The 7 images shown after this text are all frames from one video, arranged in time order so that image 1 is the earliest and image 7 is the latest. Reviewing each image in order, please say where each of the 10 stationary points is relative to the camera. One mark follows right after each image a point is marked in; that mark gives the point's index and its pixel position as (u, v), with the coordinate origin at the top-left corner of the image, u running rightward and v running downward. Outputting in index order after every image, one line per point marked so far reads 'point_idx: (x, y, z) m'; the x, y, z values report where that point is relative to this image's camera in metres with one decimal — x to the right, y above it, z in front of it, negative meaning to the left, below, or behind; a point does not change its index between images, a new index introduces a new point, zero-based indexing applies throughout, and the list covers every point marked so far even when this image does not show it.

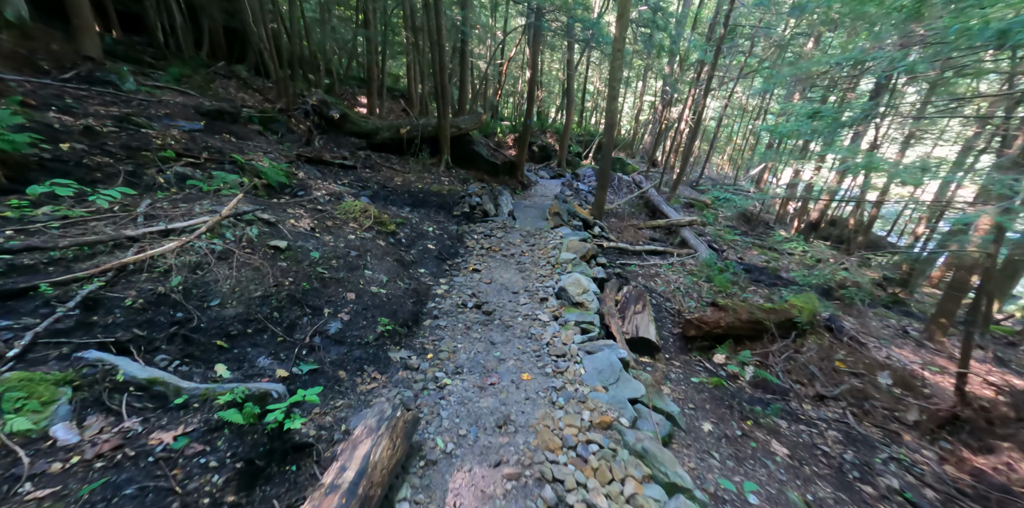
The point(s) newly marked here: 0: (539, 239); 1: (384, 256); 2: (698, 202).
0: (+0.6, +0.3, +7.0) m
1: (-1.8, 0.0, +4.7) m
2: (+10.2, +2.8, +17.9) m
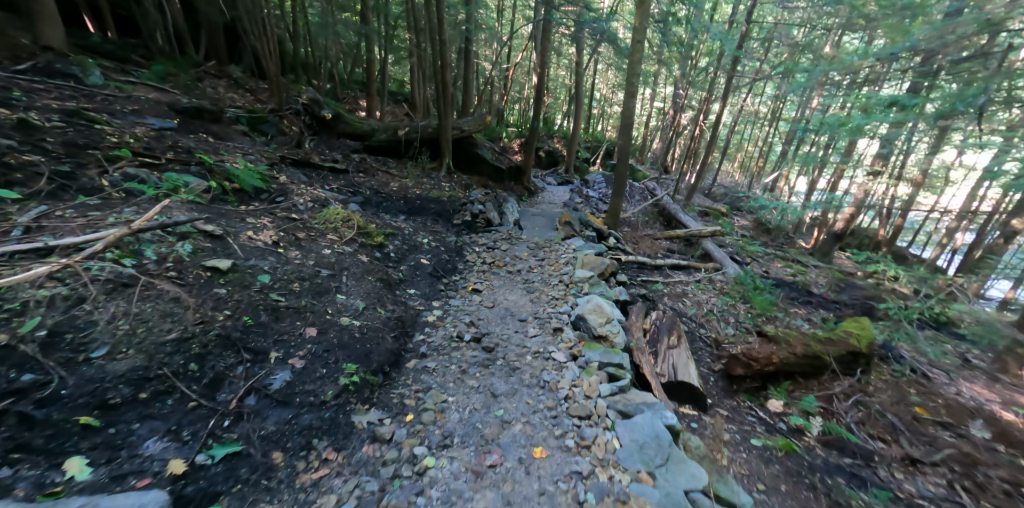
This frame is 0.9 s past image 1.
0: (+0.7, 0.0, +6.1) m
1: (-1.8, -0.3, +3.9) m
2: (+10.5, +2.3, +17.0) m
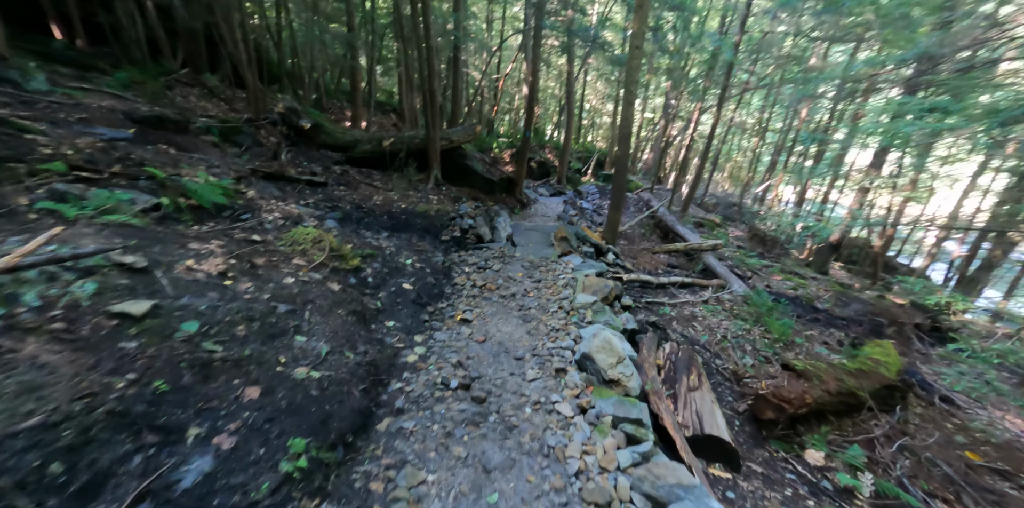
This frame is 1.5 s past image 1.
0: (+0.6, -0.3, +5.6) m
1: (-1.8, -0.6, +3.3) m
2: (+10.1, +1.7, +16.8) m
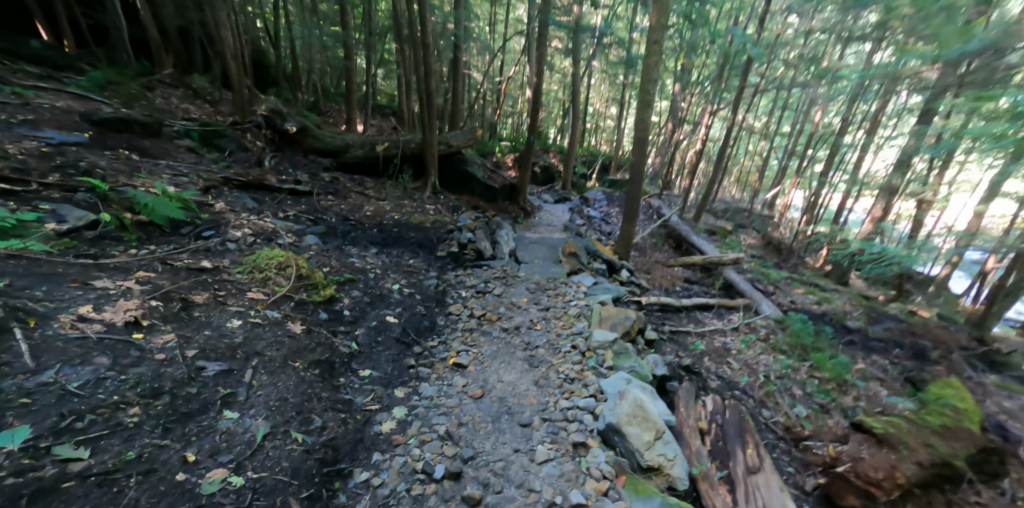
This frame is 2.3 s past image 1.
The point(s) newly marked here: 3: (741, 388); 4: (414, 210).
0: (+0.6, -0.6, +4.9) m
1: (-1.8, -0.9, +2.6) m
2: (+10.2, +1.2, +16.1) m
3: (+2.7, -1.6, +3.8) m
4: (-2.5, +1.1, +8.2) m
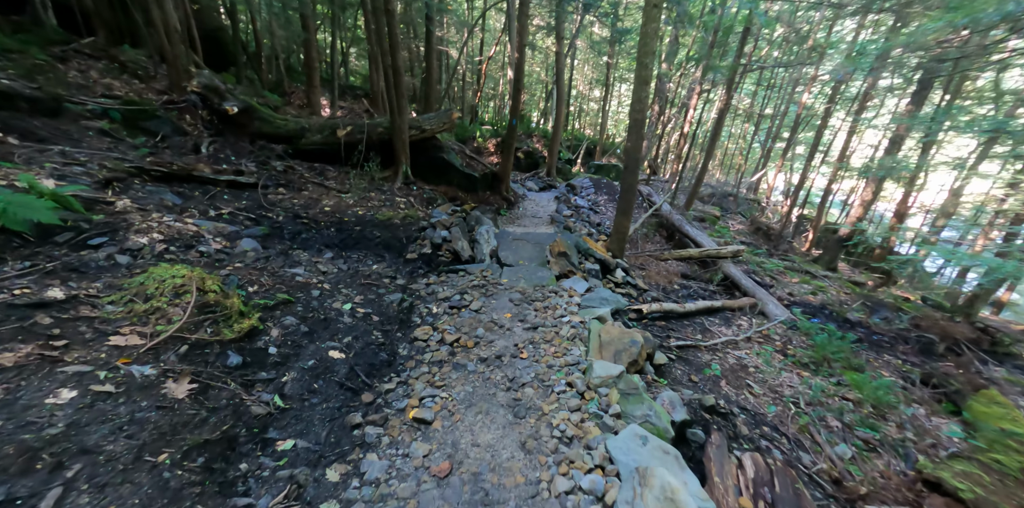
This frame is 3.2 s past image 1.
0: (+0.4, -0.7, +4.1) m
1: (-1.9, -1.1, +1.7) m
2: (+9.5, +1.8, +15.6) m
3: (+2.5, -1.6, +3.1) m
4: (-2.9, +1.1, +7.2) m
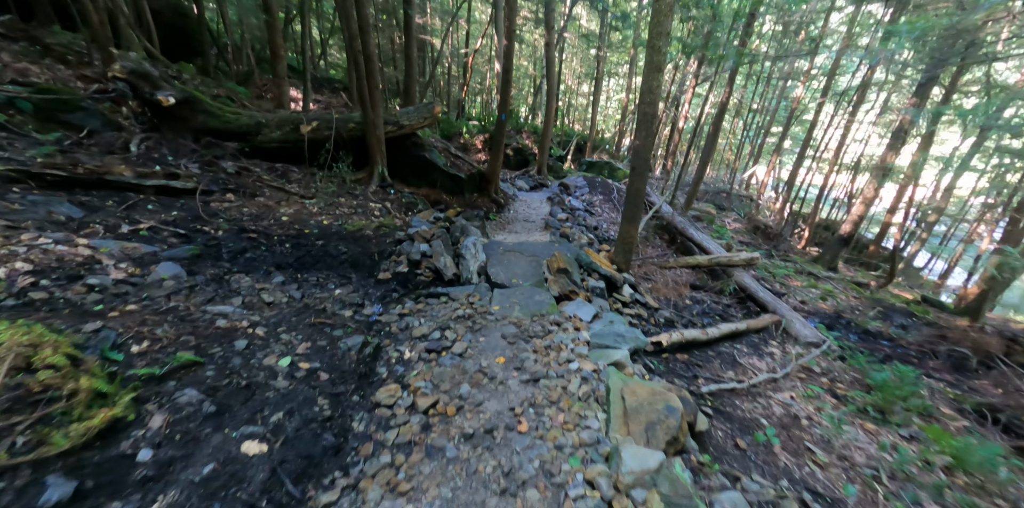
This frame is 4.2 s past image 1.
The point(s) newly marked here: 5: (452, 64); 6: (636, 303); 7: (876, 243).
0: (+0.3, -1.0, +3.3) m
1: (-1.9, -1.4, +0.8) m
2: (+9.0, +1.7, +15.0) m
3: (+2.5, -1.9, +2.4) m
4: (-3.0, +0.8, +6.2) m
5: (-3.4, +11.0, +18.9) m
6: (+2.1, -0.8, +5.3) m
7: (+17.7, +0.6, +15.9) m
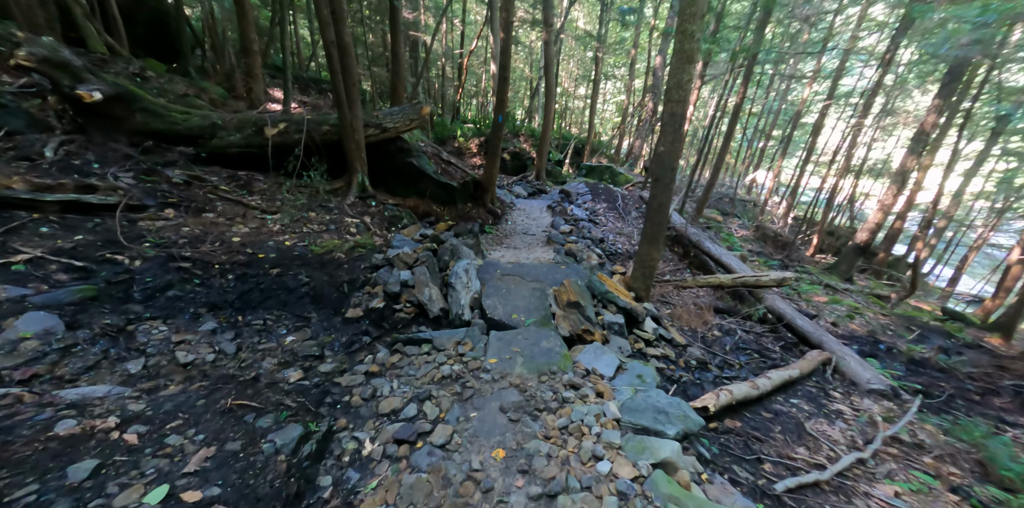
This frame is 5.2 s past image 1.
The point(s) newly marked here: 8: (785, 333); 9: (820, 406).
0: (+0.3, -1.3, +2.3) m
1: (-1.8, -1.7, -0.2) m
2: (+8.9, +1.3, +14.1) m
3: (+2.5, -2.2, +1.4) m
4: (-3.1, +0.4, +5.3) m
5: (-3.6, +10.5, +18.0) m
6: (+2.1, -1.2, +4.4) m
7: (+17.5, +0.2, +15.1) m
8: (+4.9, -1.4, +5.8) m
9: (+3.4, -1.7, +3.6) m
